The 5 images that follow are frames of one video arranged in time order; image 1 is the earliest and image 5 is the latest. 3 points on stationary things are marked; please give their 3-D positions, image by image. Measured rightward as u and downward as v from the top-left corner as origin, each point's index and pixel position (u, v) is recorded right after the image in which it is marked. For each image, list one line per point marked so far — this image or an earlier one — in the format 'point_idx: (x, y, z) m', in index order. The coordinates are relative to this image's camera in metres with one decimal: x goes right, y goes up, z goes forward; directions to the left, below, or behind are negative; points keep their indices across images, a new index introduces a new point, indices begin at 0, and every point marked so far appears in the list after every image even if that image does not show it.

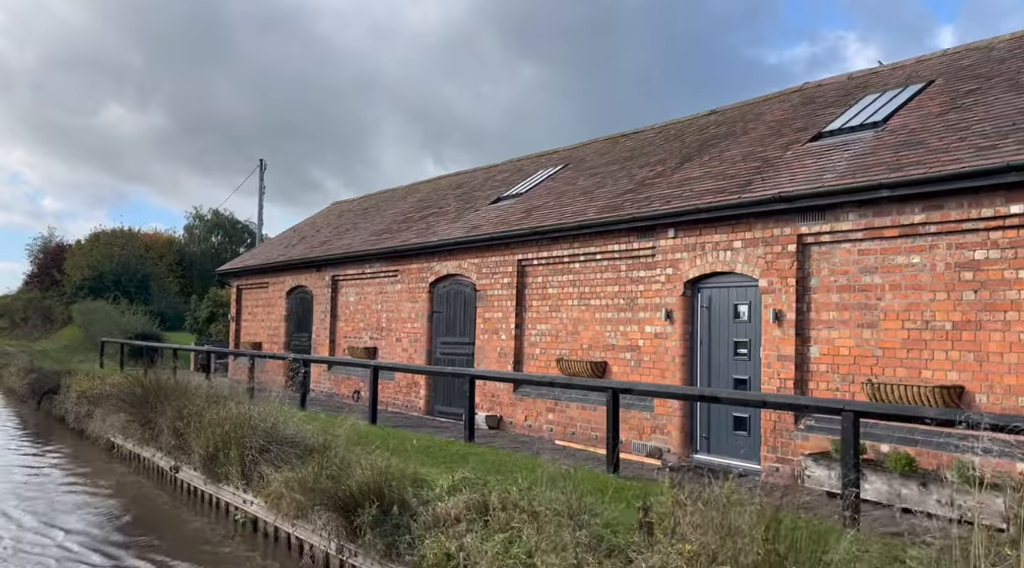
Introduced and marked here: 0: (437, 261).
0: (-1.3, +0.4, +14.6) m
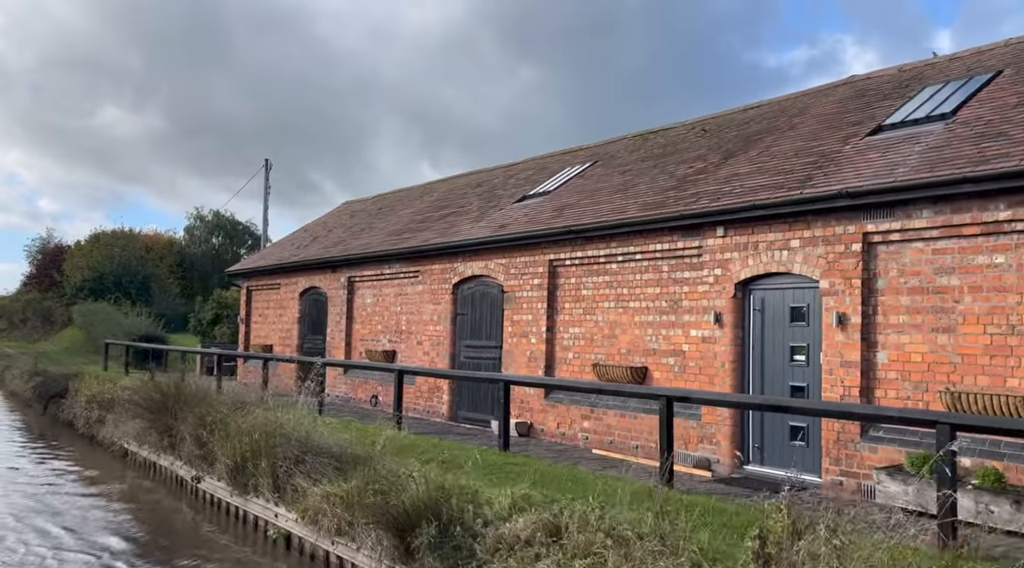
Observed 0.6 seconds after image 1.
0: (-0.8, +0.4, +14.0) m
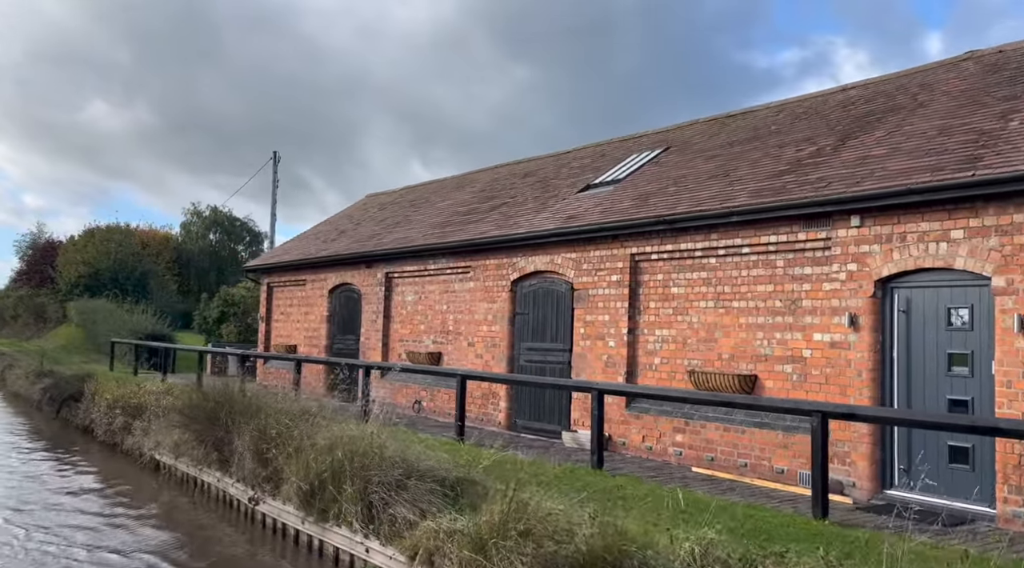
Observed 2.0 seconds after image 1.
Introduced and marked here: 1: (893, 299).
0: (+0.1, +0.4, +12.8) m
1: (+3.6, -0.1, +8.1) m
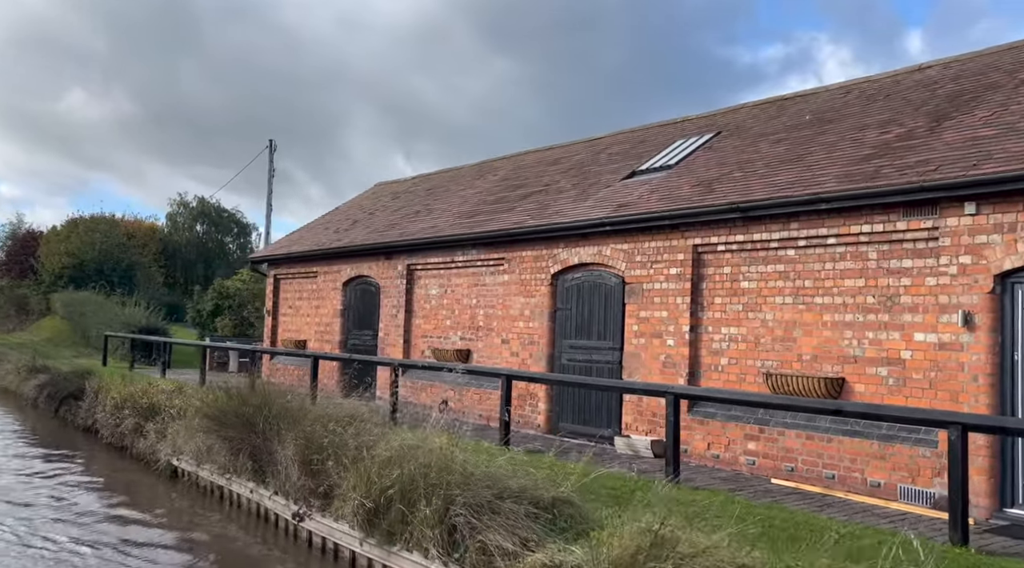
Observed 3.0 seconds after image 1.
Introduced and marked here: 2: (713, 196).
0: (+0.7, +0.5, +11.9) m
1: (+4.3, -0.1, +7.3) m
2: (+2.3, +1.0, +9.9) m
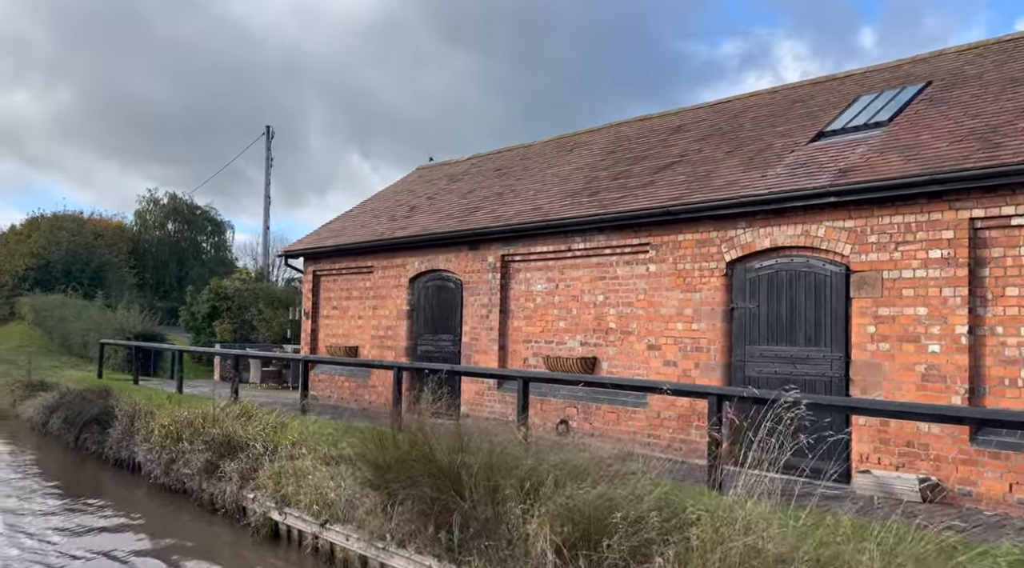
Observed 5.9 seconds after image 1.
0: (+2.6, +0.6, +9.4) m
1: (+6.3, +0.1, +4.9) m
2: (+4.2, +1.1, +7.4) m
